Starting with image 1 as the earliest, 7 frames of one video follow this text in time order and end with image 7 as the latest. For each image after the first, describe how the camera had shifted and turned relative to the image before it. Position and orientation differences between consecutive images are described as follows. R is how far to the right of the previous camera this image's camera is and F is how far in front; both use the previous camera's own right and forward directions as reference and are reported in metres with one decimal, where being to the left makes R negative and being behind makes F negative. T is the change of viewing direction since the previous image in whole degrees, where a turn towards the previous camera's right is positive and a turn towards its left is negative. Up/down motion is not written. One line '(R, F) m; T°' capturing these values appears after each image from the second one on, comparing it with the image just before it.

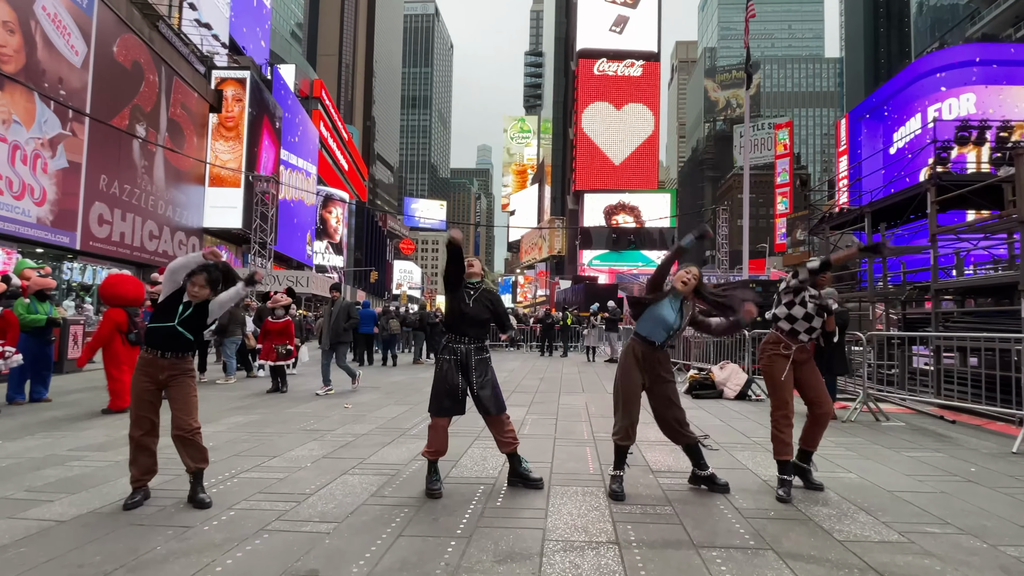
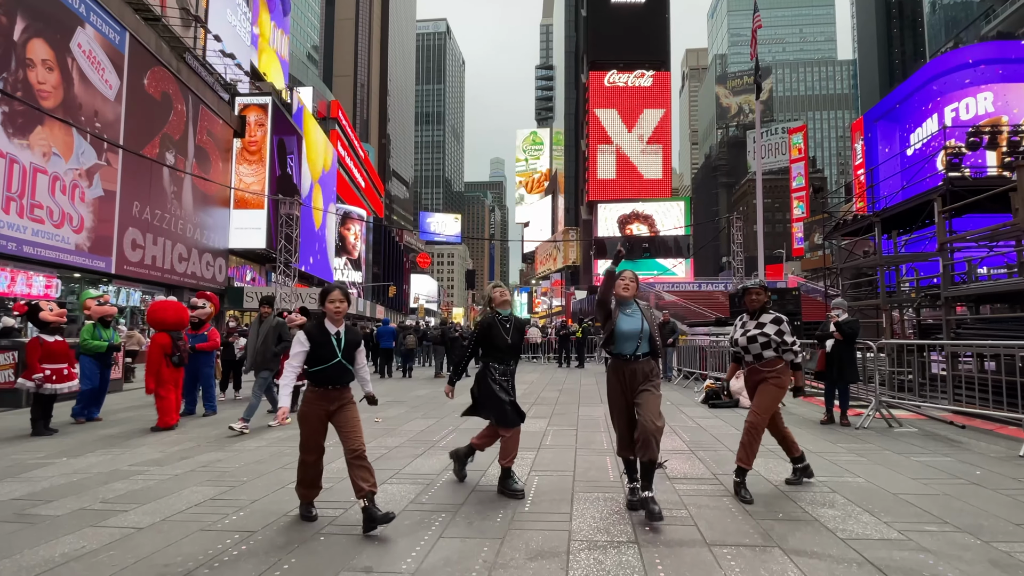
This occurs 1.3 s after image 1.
(-0.1, -0.4) m; -2°
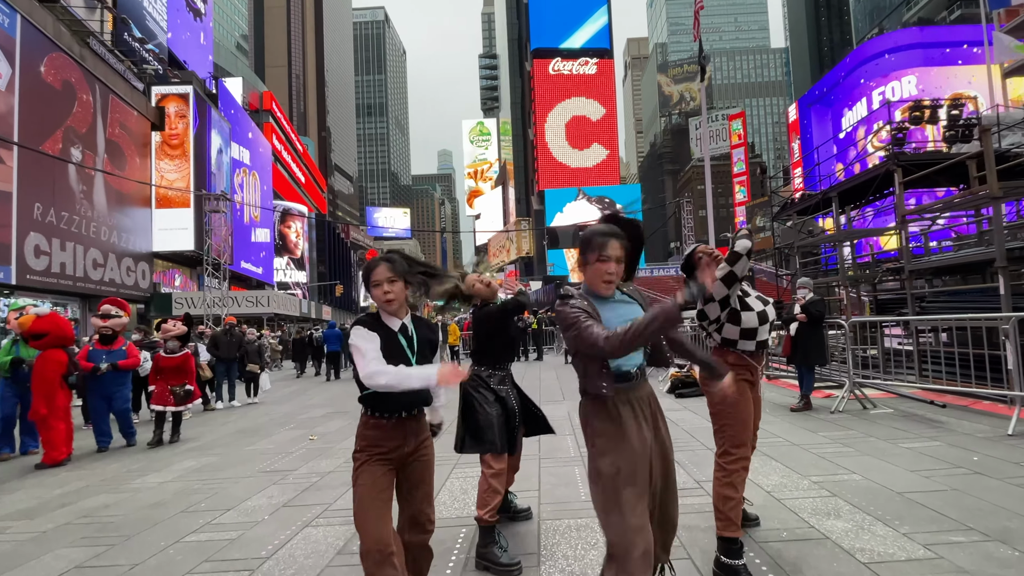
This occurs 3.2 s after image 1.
(+0.1, +0.9) m; +5°
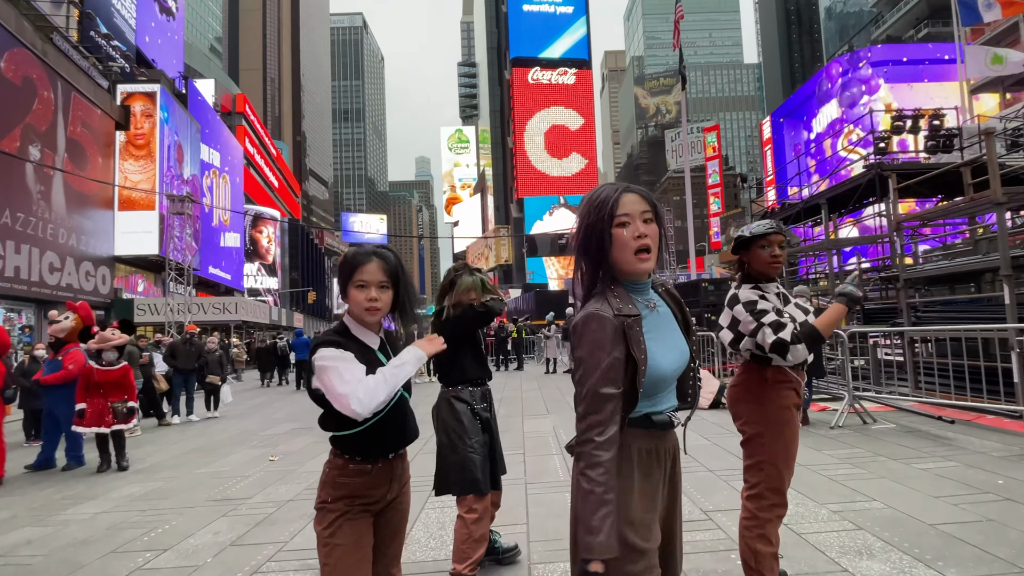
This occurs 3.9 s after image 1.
(-0.1, +0.5) m; +2°
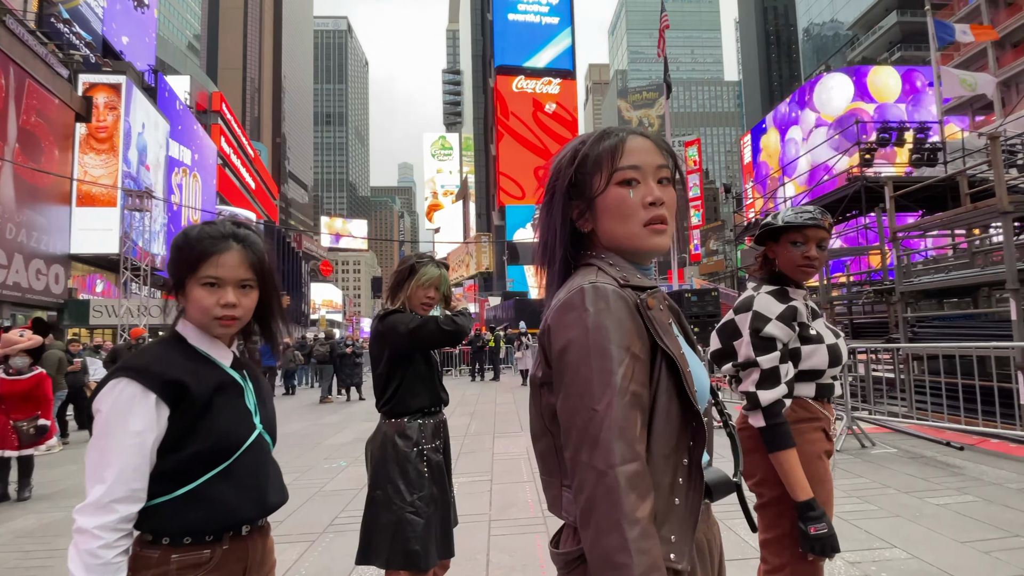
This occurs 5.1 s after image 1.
(+0.1, +0.7) m; +2°
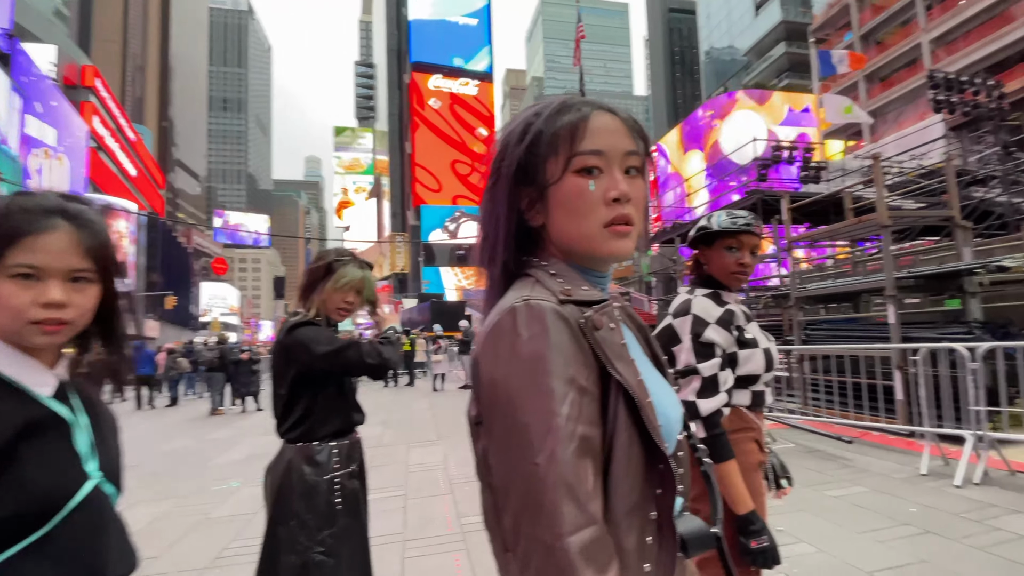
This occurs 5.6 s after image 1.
(-0.1, +0.3) m; +9°
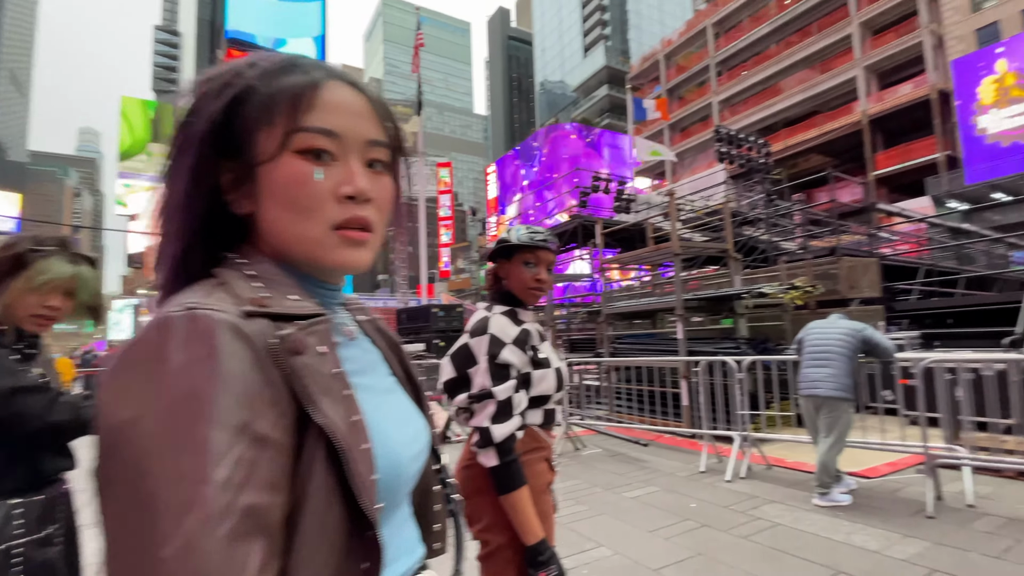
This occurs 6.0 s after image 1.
(+0.2, +0.2) m; +18°
